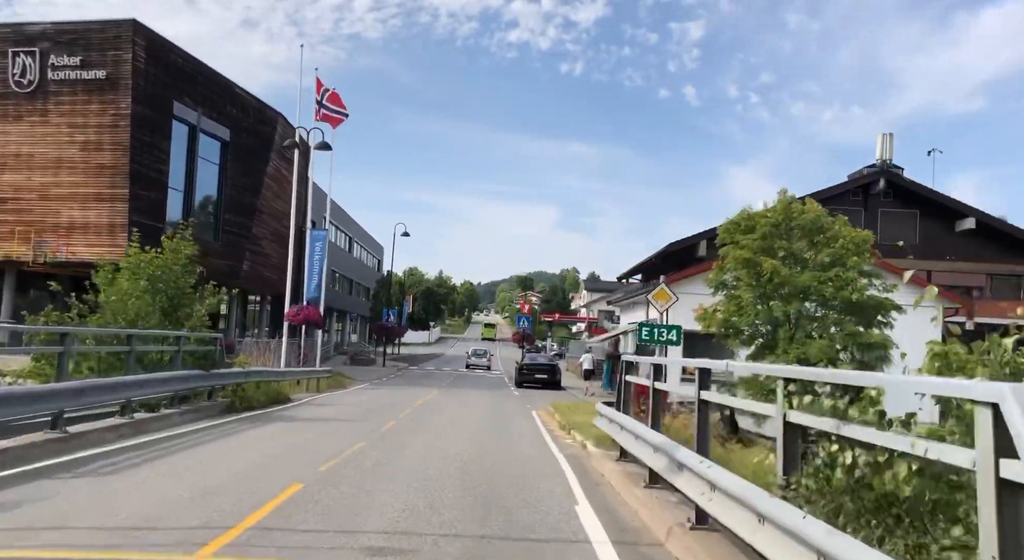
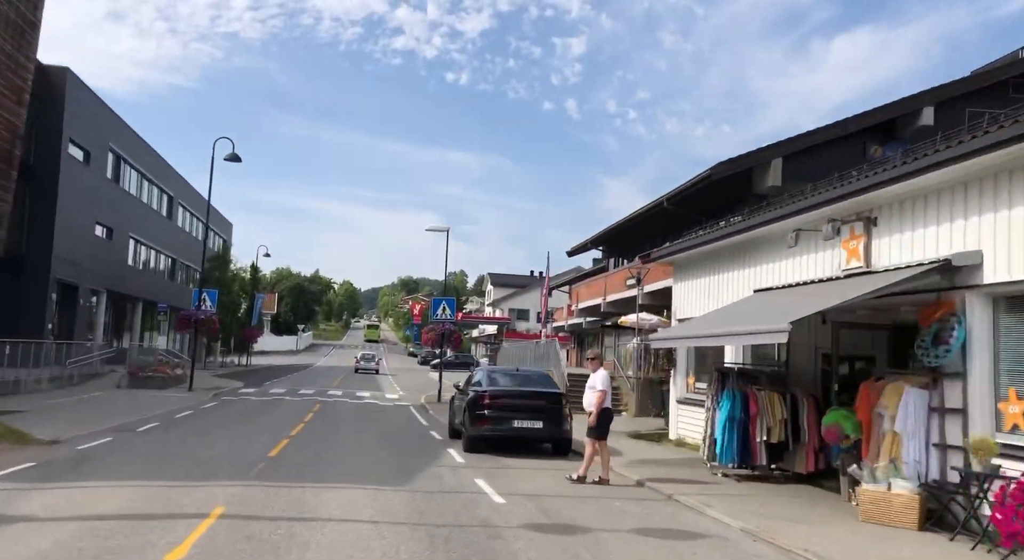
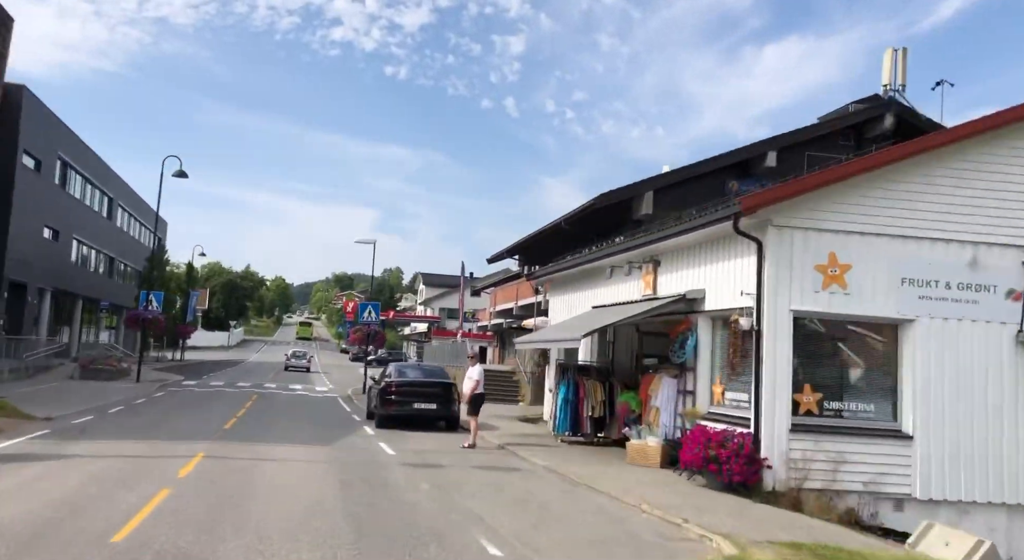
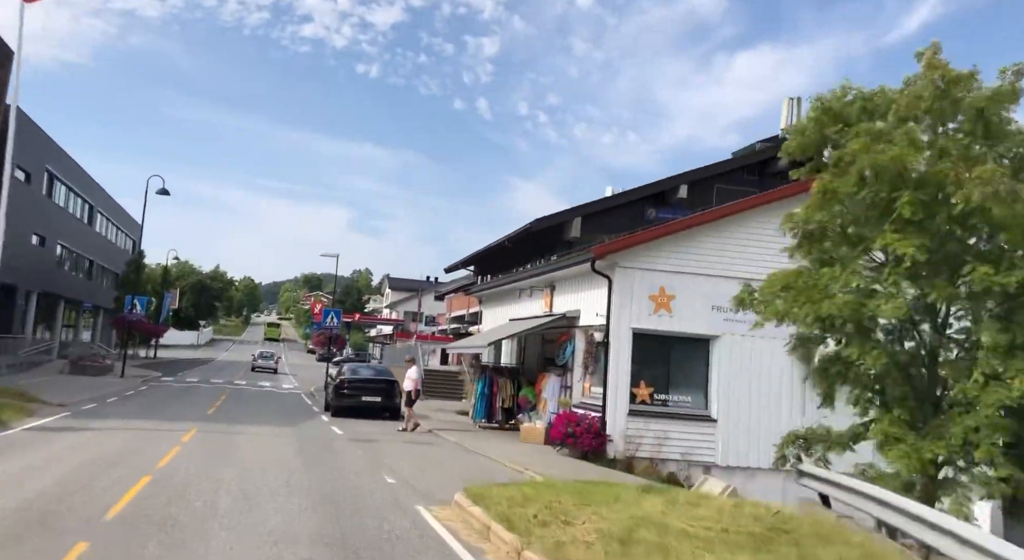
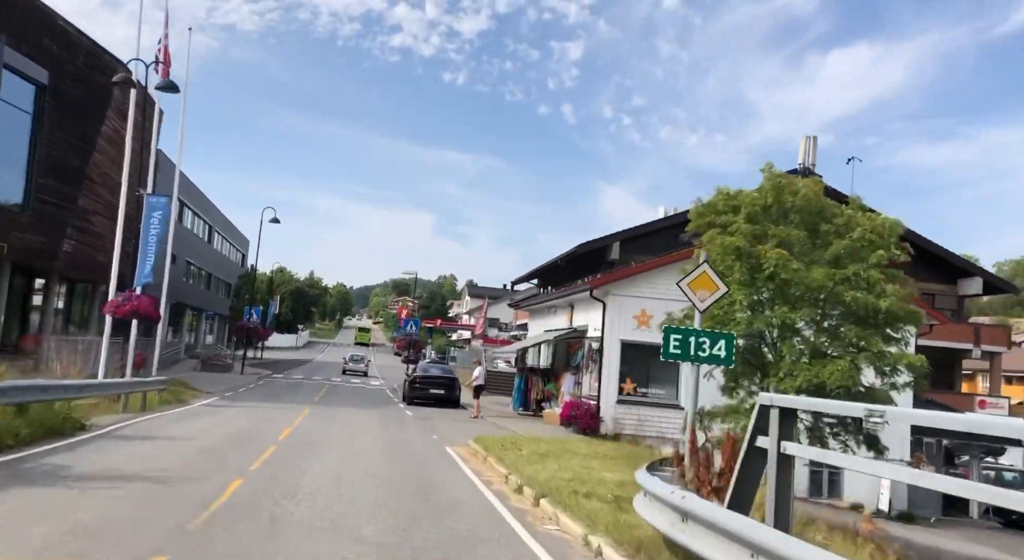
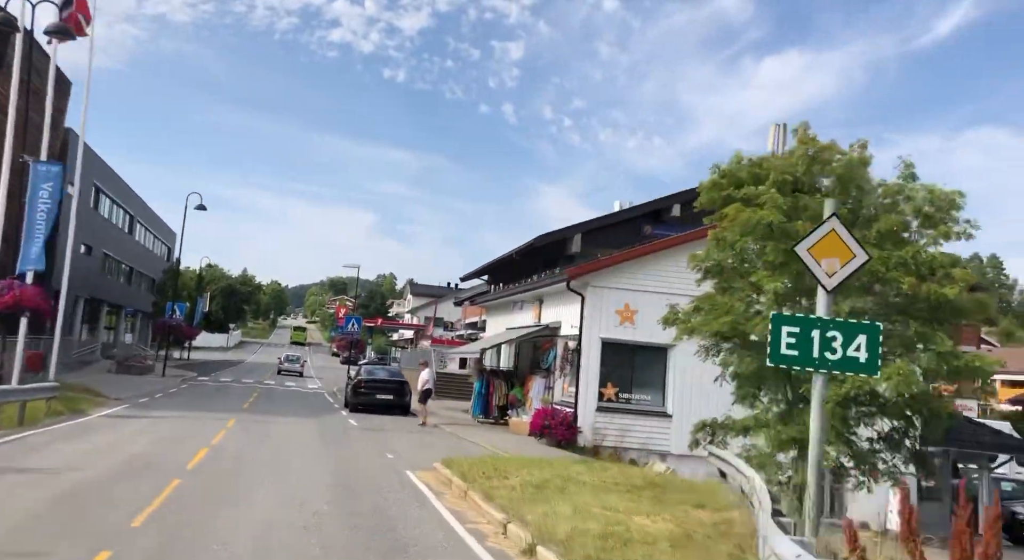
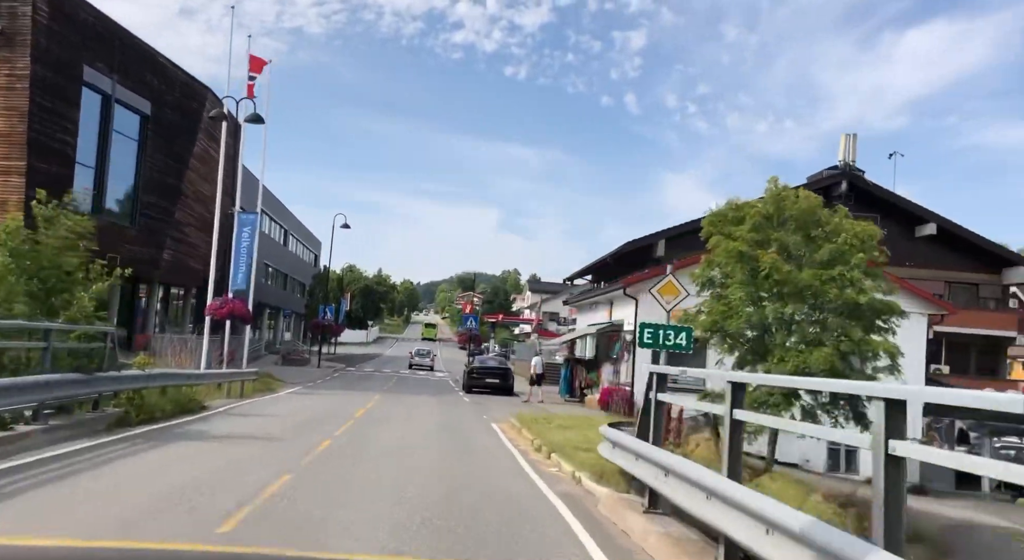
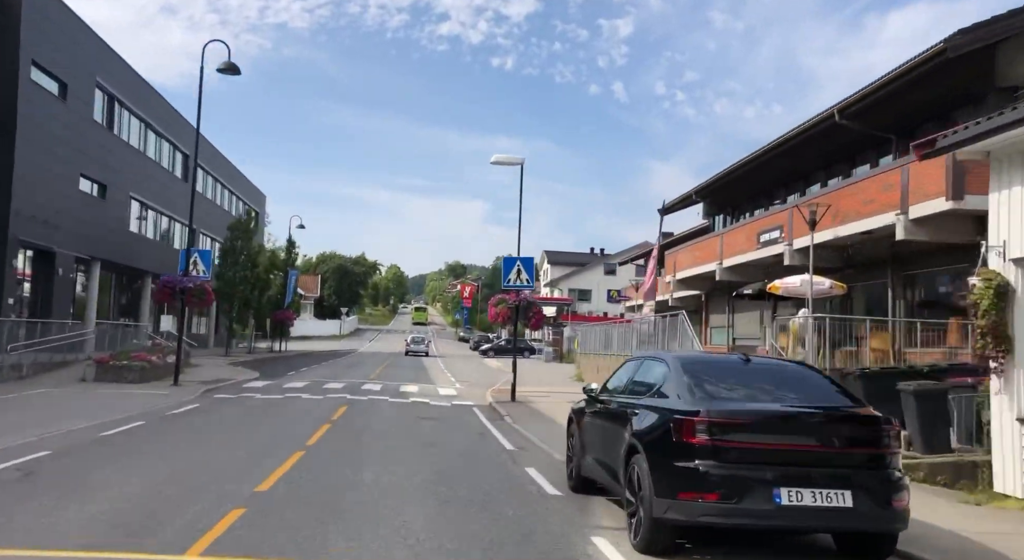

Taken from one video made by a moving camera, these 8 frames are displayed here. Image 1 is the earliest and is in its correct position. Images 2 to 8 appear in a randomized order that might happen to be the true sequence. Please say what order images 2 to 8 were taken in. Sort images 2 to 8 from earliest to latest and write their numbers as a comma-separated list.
7, 5, 6, 4, 3, 2, 8
